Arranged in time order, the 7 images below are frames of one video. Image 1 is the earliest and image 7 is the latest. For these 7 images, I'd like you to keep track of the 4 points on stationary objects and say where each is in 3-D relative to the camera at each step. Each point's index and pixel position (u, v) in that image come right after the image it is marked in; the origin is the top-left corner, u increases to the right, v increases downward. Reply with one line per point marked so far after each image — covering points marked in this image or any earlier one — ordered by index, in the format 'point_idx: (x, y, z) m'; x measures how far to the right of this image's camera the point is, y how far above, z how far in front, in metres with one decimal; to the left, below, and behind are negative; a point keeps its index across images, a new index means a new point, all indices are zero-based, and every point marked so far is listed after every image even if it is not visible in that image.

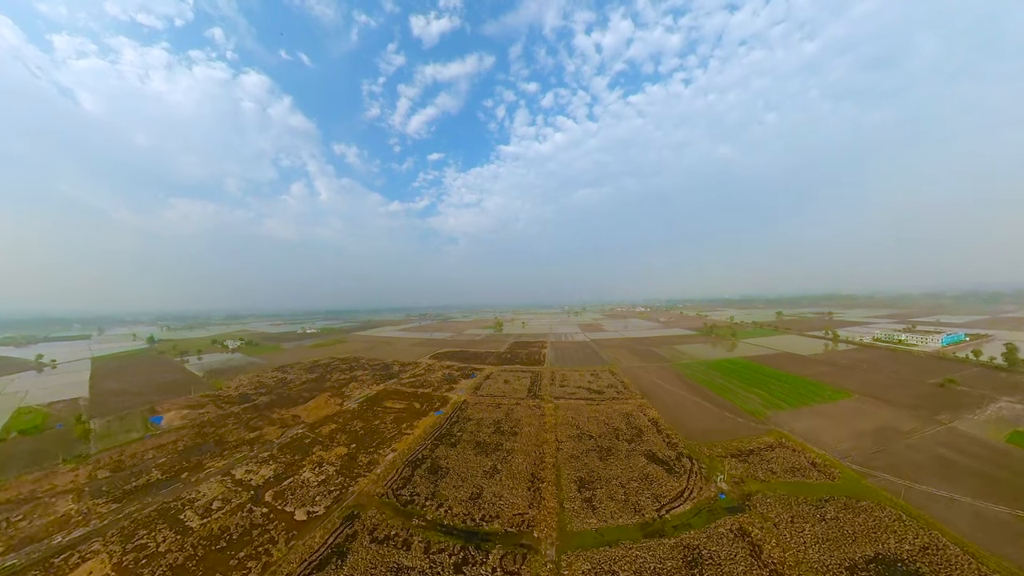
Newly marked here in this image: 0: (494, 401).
0: (-1.0, -6.1, +16.8) m
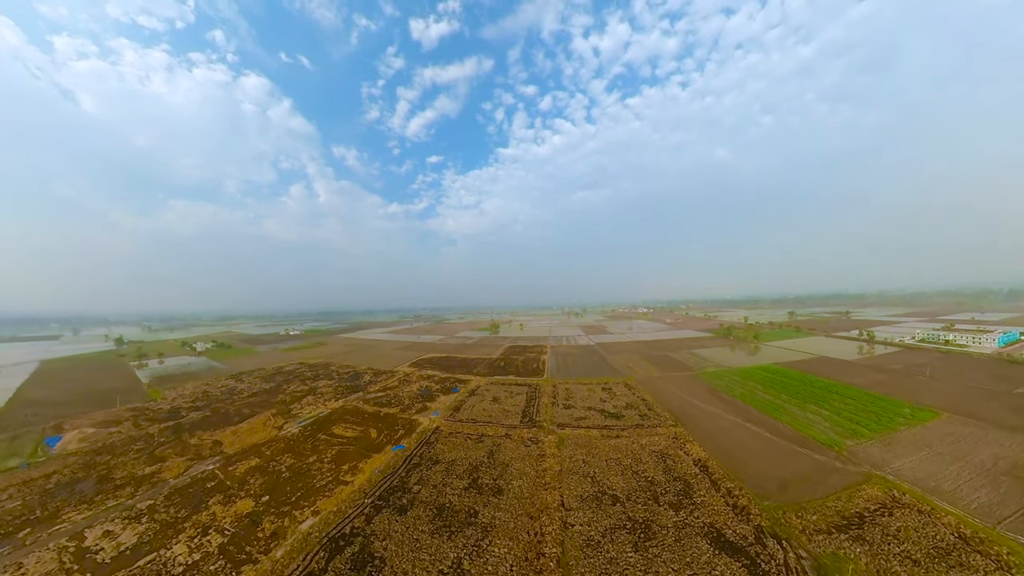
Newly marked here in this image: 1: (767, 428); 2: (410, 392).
0: (-1.5, -5.6, +12.4) m
1: (+10.6, -5.6, +13.1) m
2: (-6.1, -6.3, +19.0) m
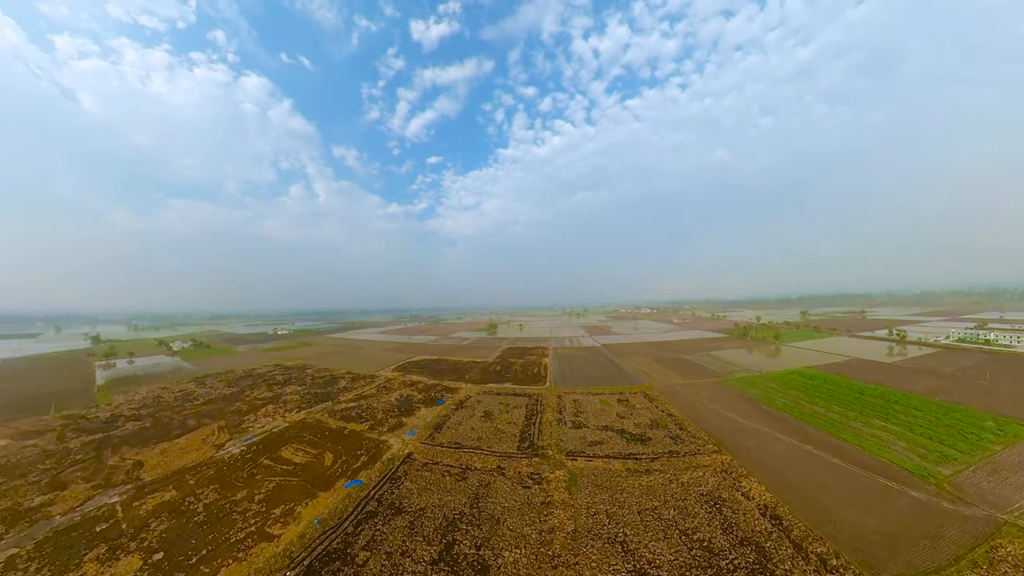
0: (-1.7, -5.2, +9.4) m
1: (+10.4, -5.2, +10.2) m
2: (-6.3, -5.8, +16.1) m
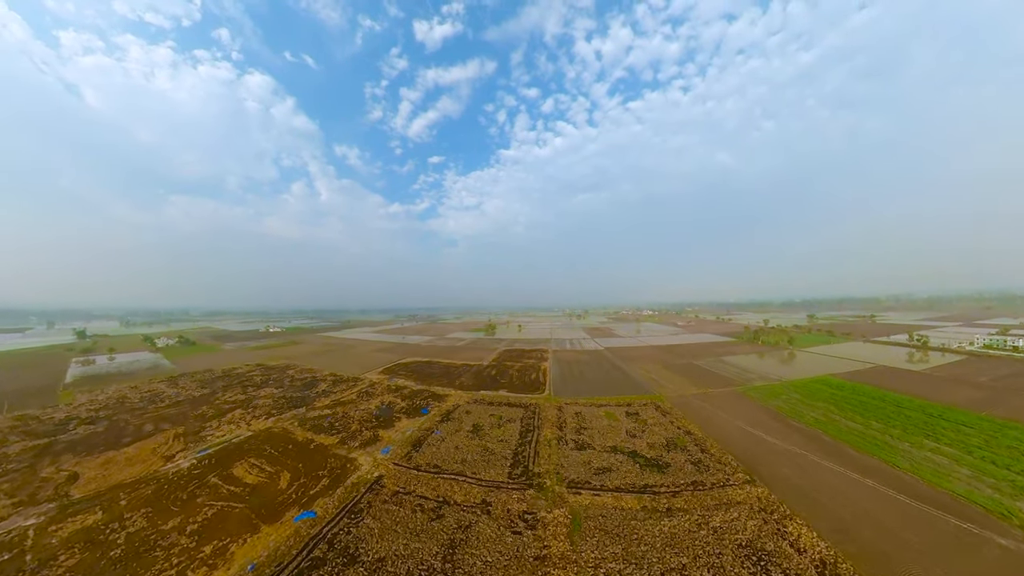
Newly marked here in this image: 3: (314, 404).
0: (-1.9, -4.9, +7.8) m
1: (+10.1, -5.1, +8.5) m
2: (-6.6, -5.6, +14.4) m
3: (-10.1, -6.0, +16.4) m
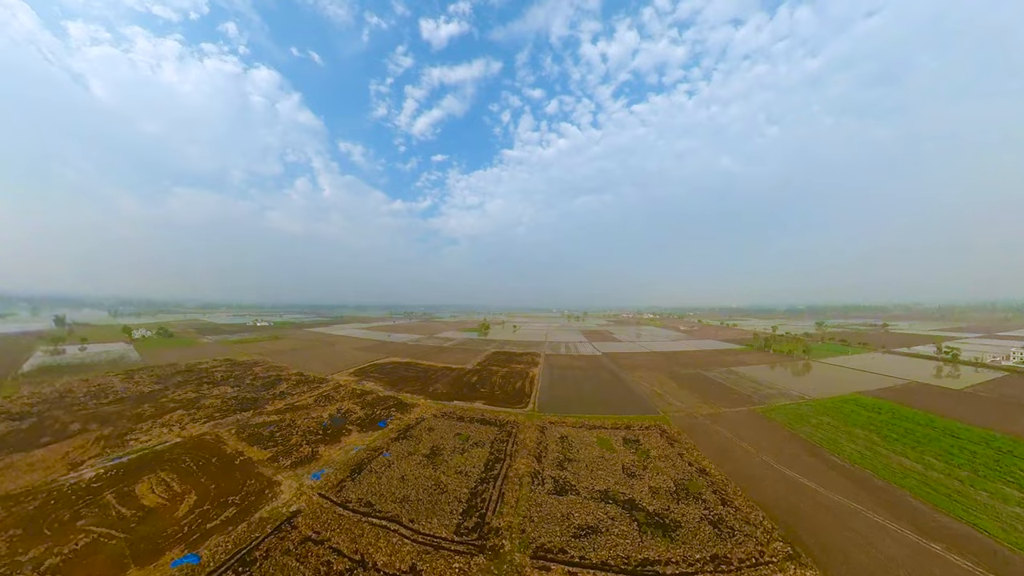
0: (-2.8, -4.6, +5.5) m
1: (+9.2, -5.1, +6.2) m
2: (-7.5, -5.2, +12.1) m
3: (-11.0, -5.4, +14.2) m
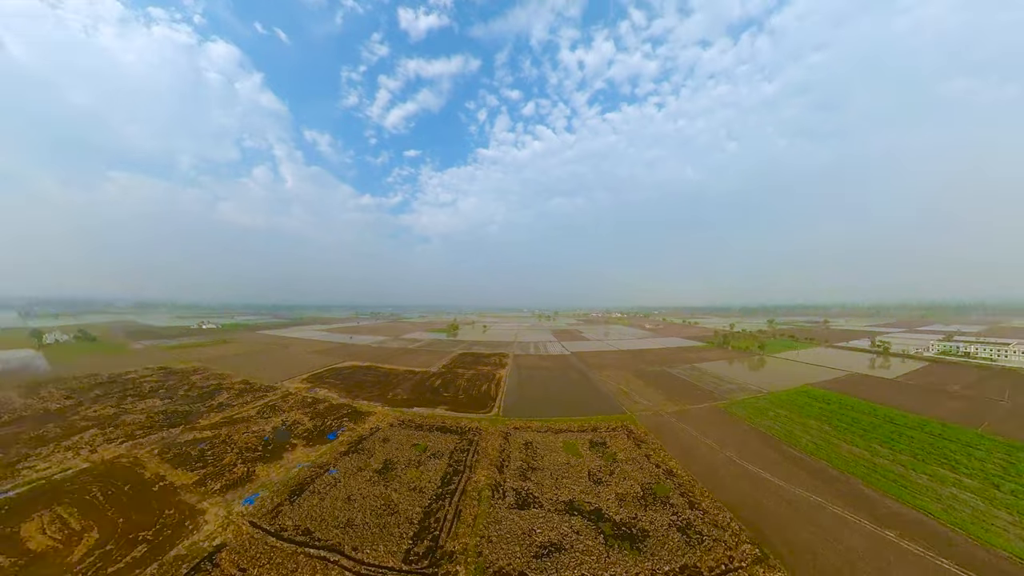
0: (-3.5, -4.6, +4.7) m
1: (+8.4, -5.1, +6.4) m
2: (-8.8, -5.1, +10.9) m
3: (-12.4, -5.4, +12.6) m
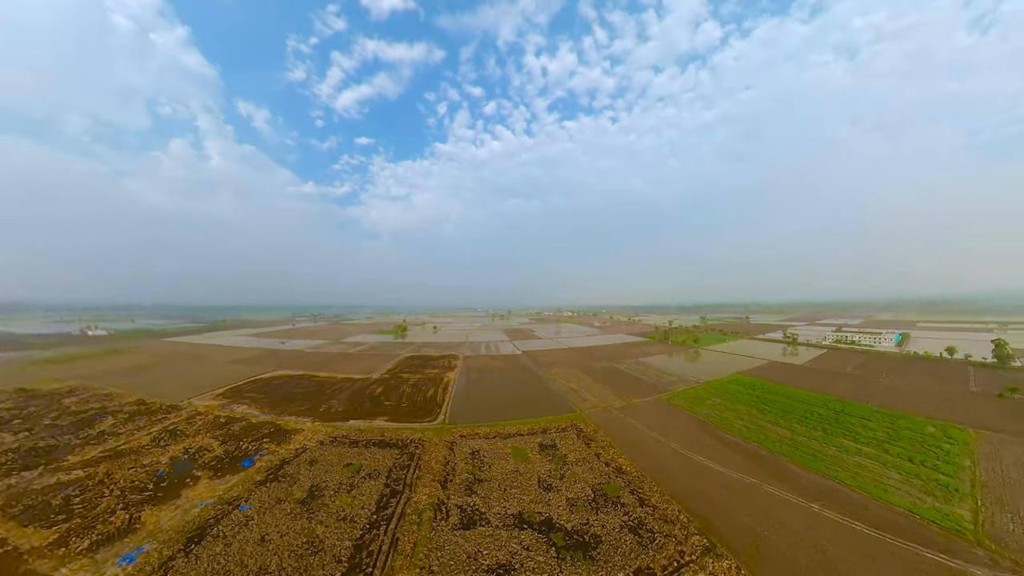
0: (-4.2, -4.6, +3.6) m
1: (+7.3, -5.0, +7.1) m
2: (-10.3, -5.1, +9.0) m
3: (-14.2, -5.4, +10.1) m
